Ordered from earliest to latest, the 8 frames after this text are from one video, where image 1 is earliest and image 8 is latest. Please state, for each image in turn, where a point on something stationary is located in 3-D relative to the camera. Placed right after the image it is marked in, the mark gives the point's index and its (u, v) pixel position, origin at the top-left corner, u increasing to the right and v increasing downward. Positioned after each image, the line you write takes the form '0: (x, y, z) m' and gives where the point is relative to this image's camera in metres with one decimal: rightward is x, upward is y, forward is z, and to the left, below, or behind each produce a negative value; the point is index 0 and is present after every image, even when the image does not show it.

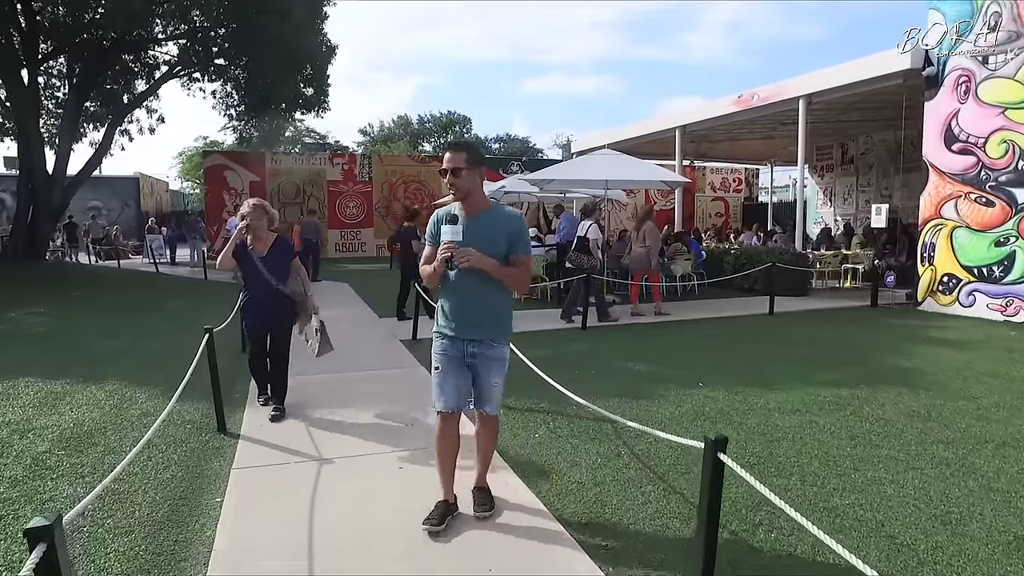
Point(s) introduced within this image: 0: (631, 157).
0: (+2.5, +2.6, +12.7) m
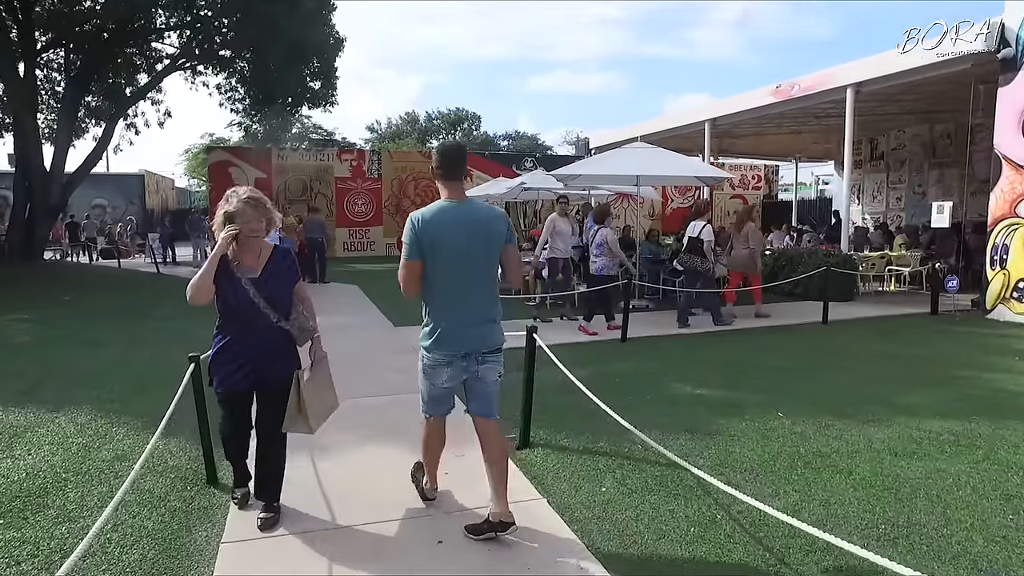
0: (+2.9, +2.5, +11.7) m
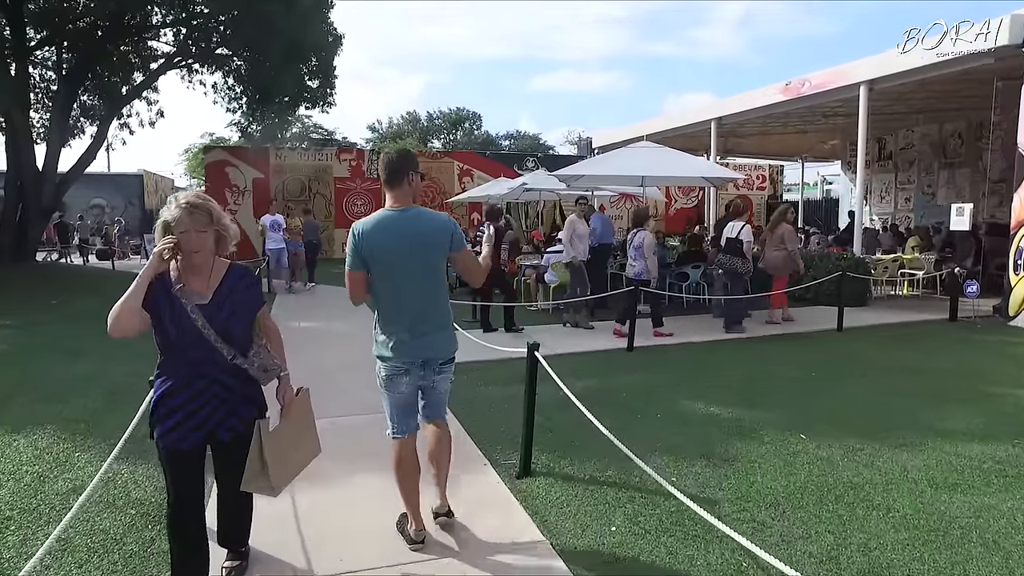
0: (+2.9, +2.4, +11.3) m
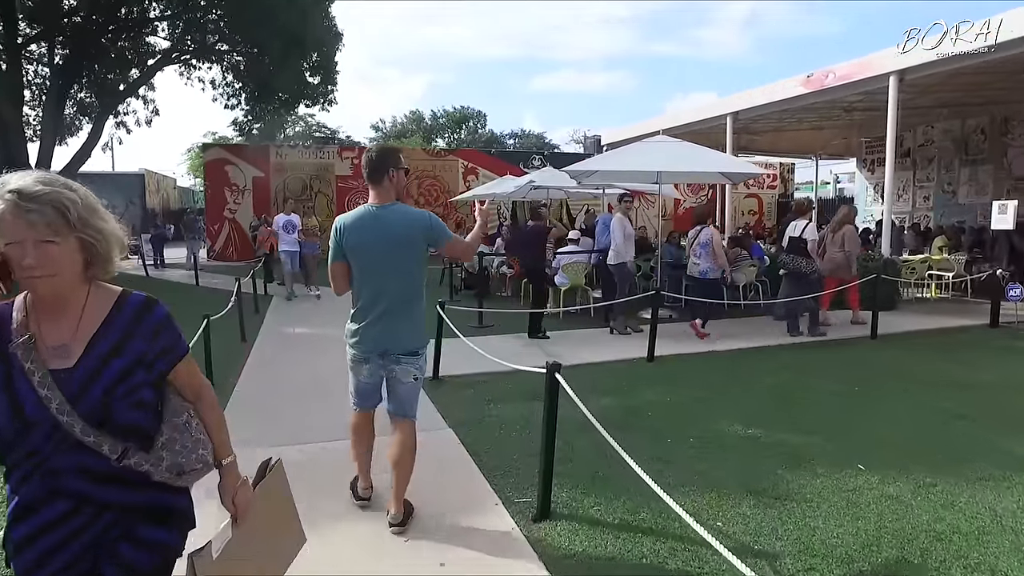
0: (+3.1, +2.4, +10.7) m
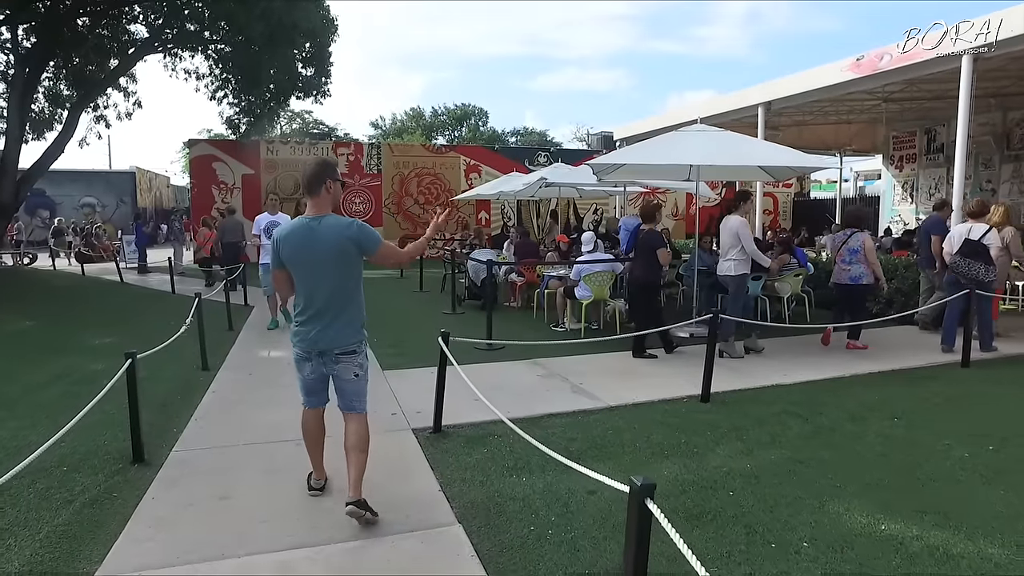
0: (+3.3, +2.2, +9.3) m
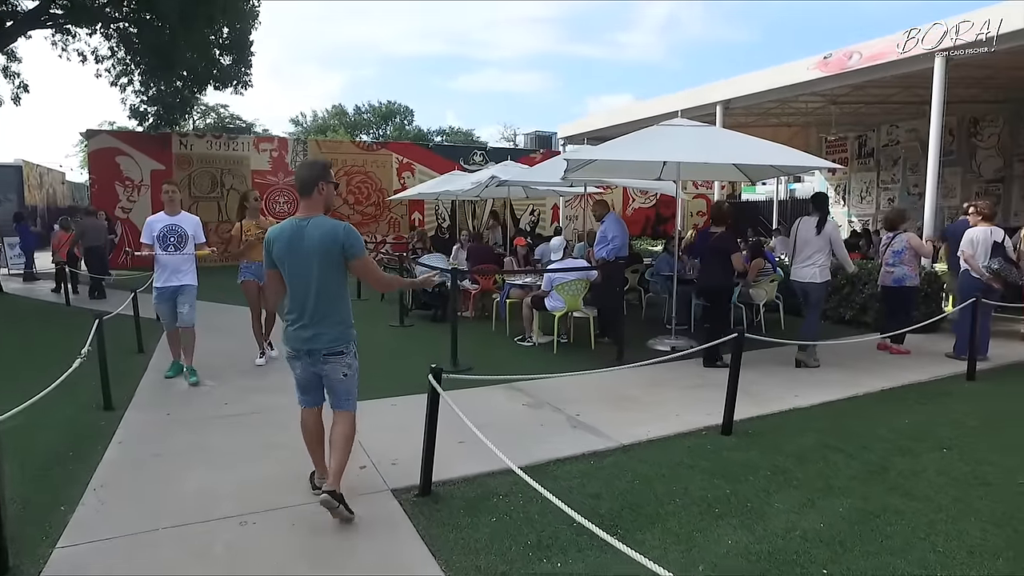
0: (+2.7, +2.1, +8.7) m
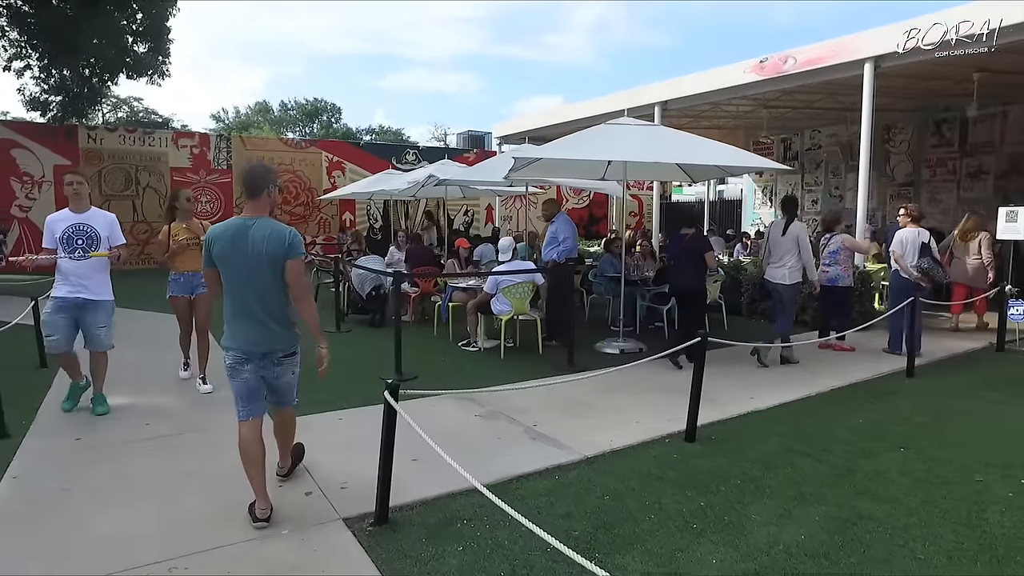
0: (+2.0, +2.1, +8.6) m
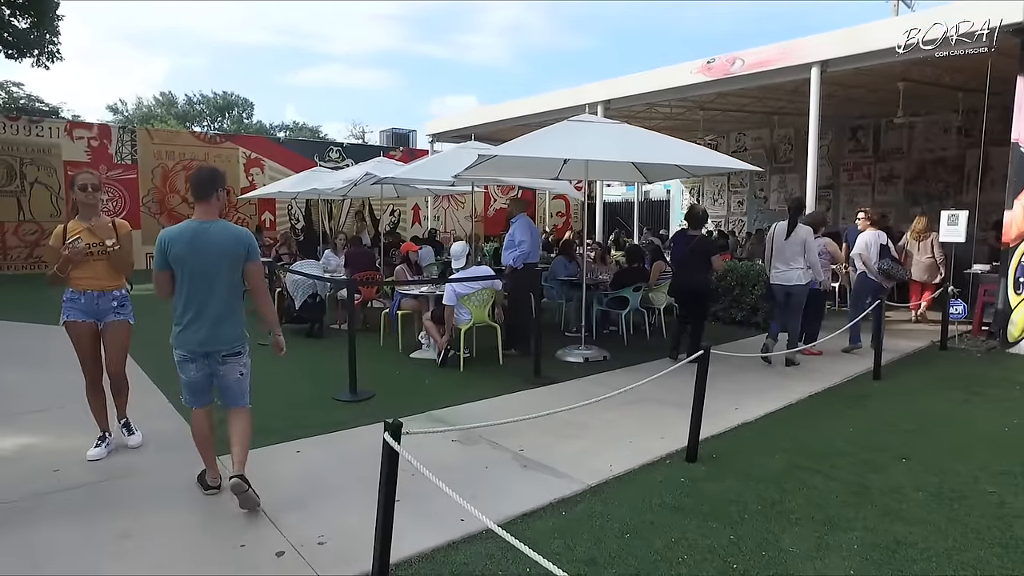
0: (+1.4, +2.0, +8.3) m
